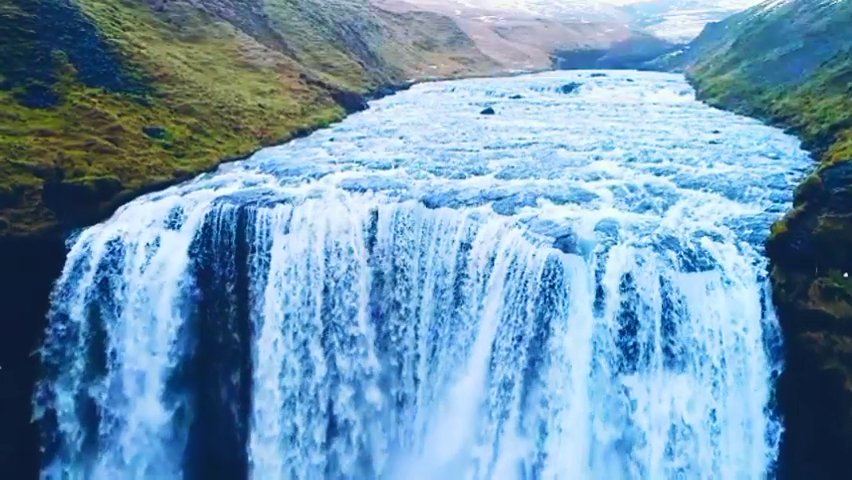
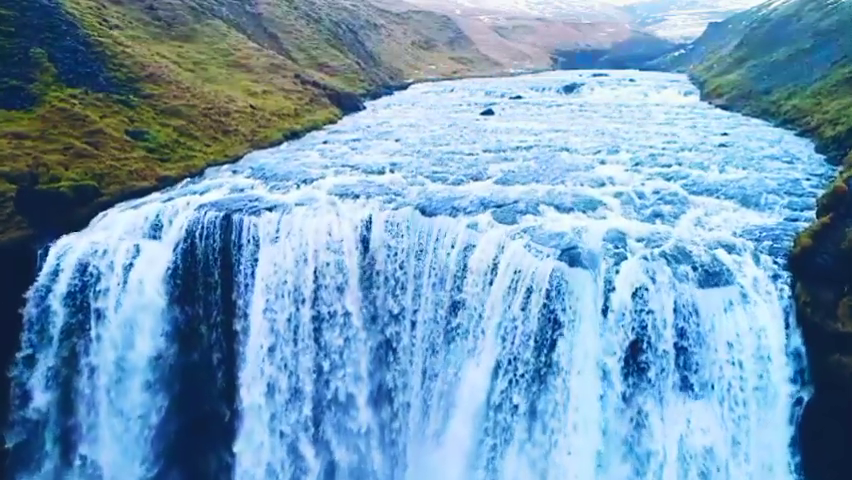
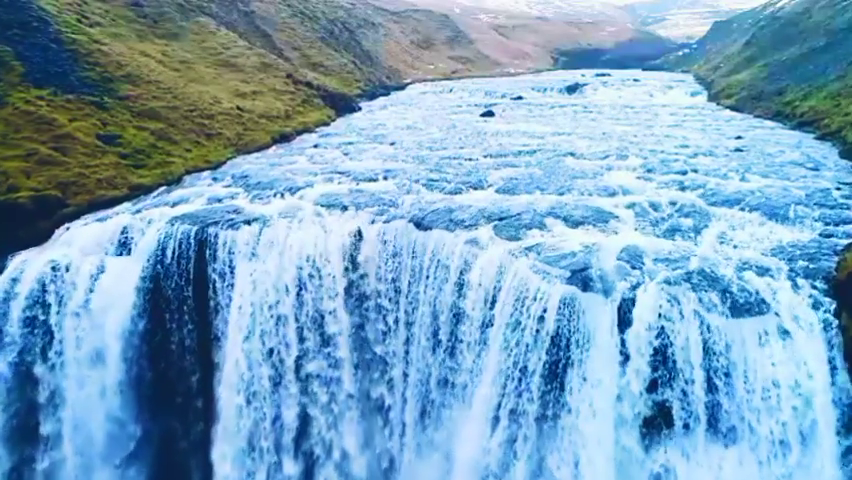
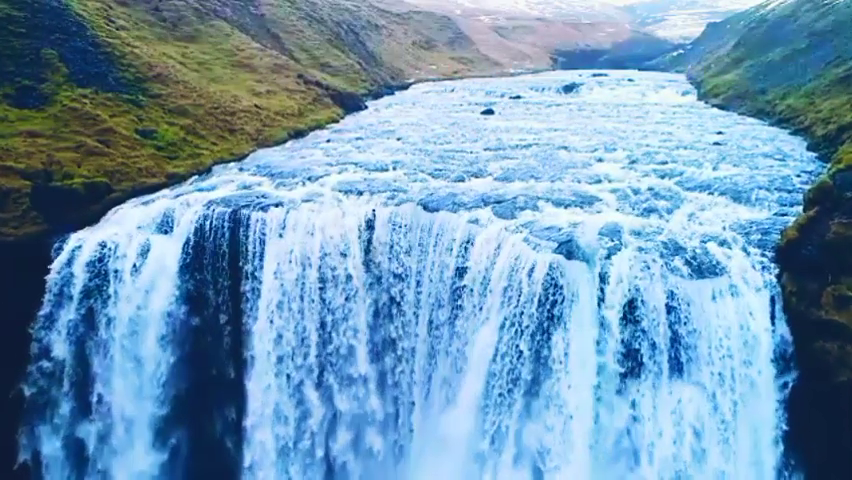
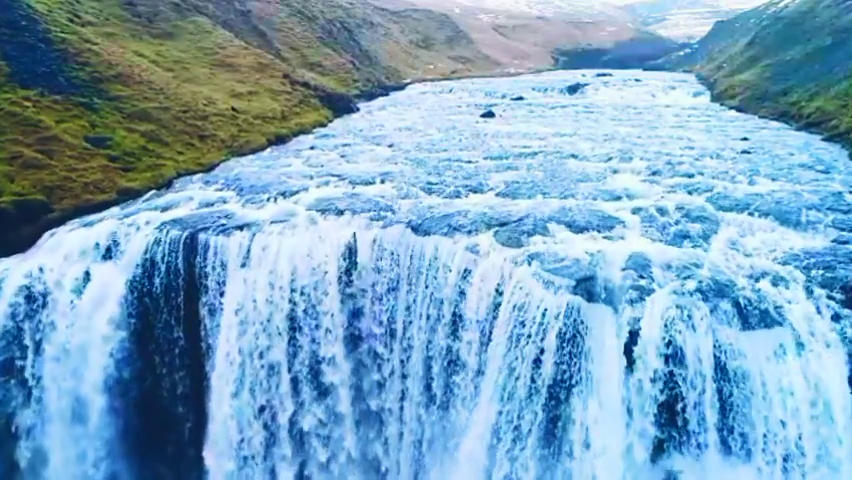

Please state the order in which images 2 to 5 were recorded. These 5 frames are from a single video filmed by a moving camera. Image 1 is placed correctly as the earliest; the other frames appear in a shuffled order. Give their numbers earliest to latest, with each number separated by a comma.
4, 2, 3, 5
